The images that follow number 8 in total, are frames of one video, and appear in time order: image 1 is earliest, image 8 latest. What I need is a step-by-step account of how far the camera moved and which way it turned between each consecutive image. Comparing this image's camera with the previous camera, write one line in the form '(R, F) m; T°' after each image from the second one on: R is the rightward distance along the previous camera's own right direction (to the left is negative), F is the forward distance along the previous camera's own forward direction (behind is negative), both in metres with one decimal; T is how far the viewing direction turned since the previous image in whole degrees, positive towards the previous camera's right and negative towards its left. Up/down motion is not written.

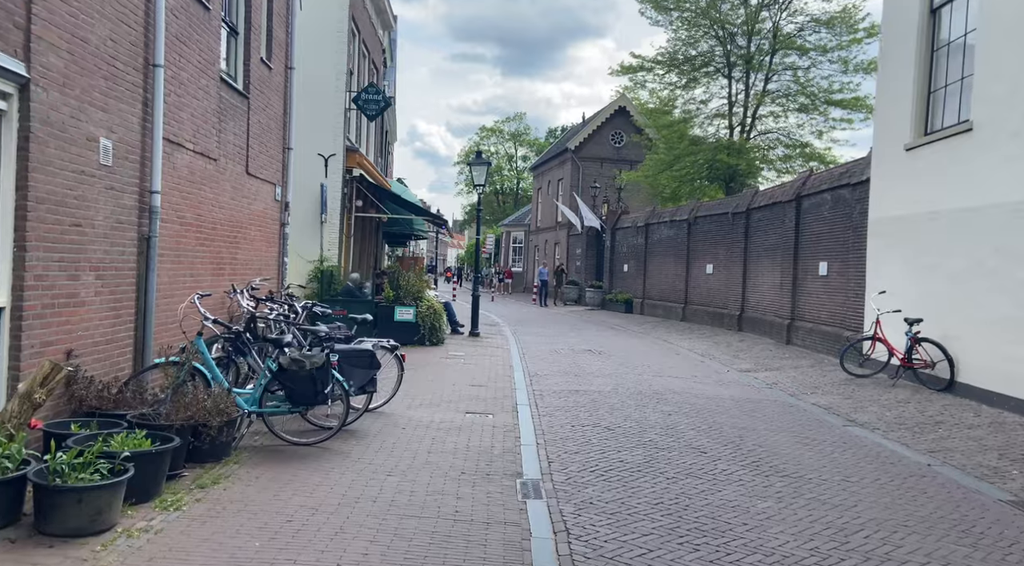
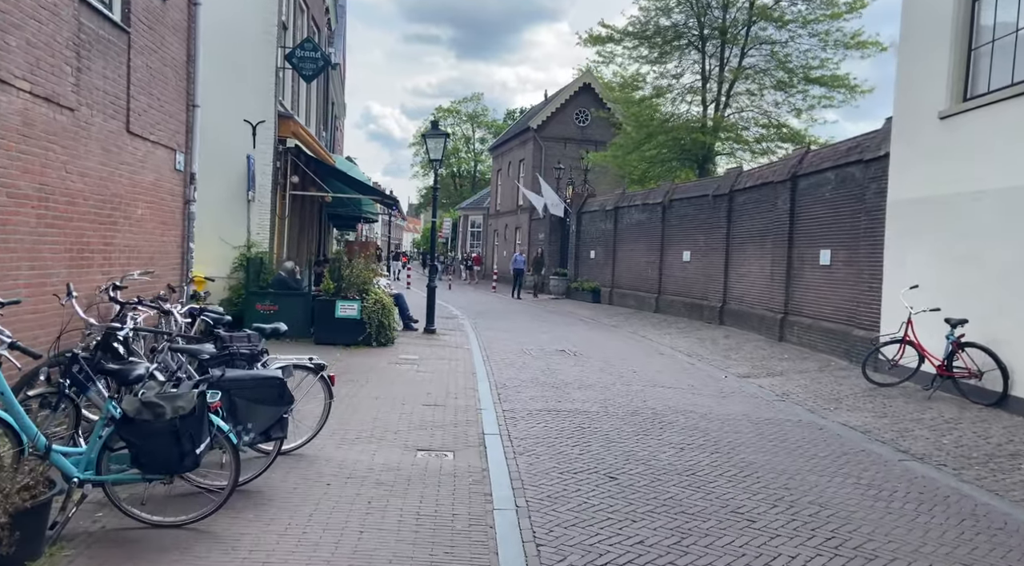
(-0.1, +2.1) m; +3°
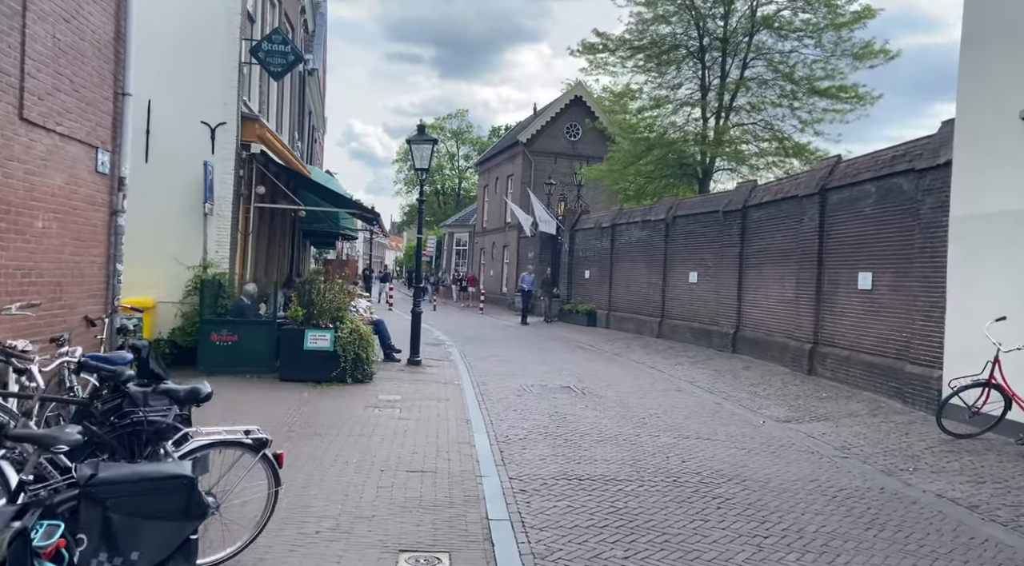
(-0.2, +1.8) m; +1°
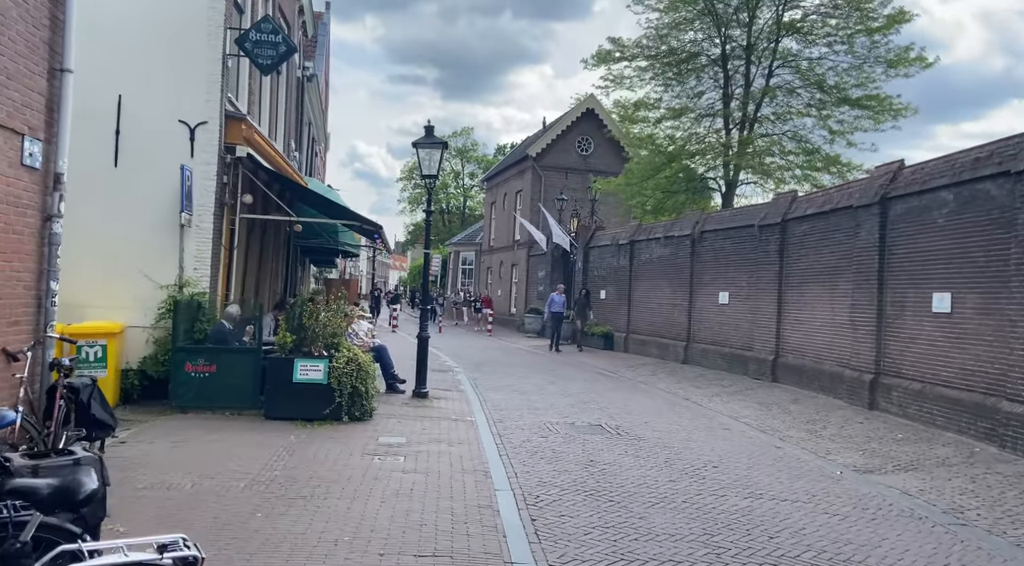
(-0.2, +1.6) m; 0°
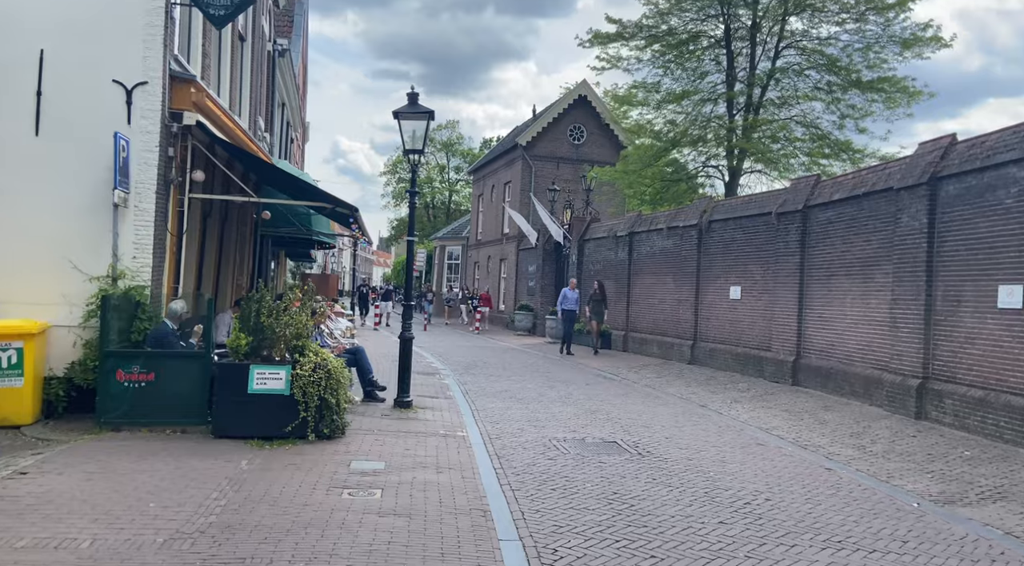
(-0.1, +1.6) m; +1°
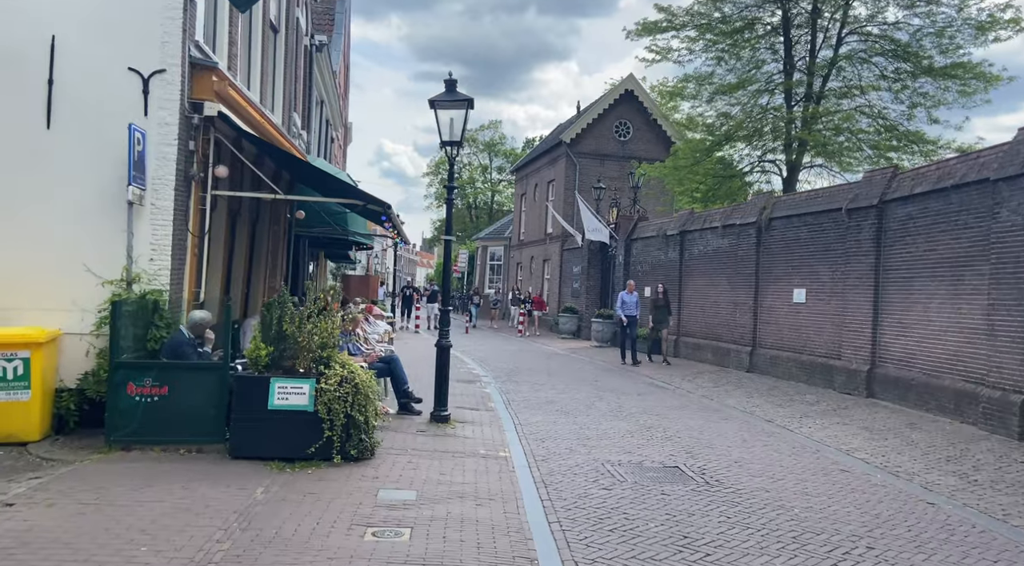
(-0.1, +0.9) m; -3°
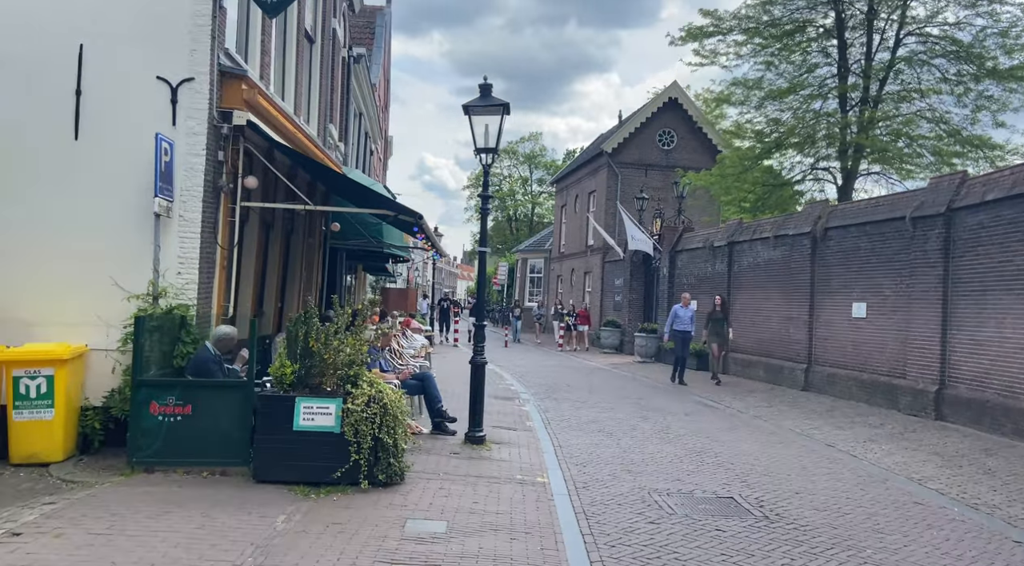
(0.0, +0.5) m; -3°
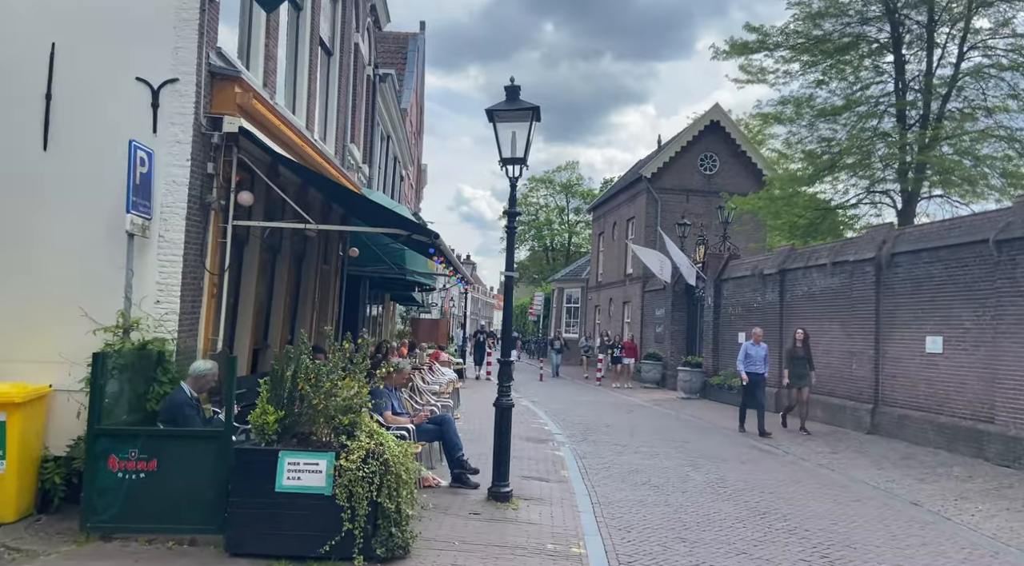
(+0.1, +1.2) m; -3°
